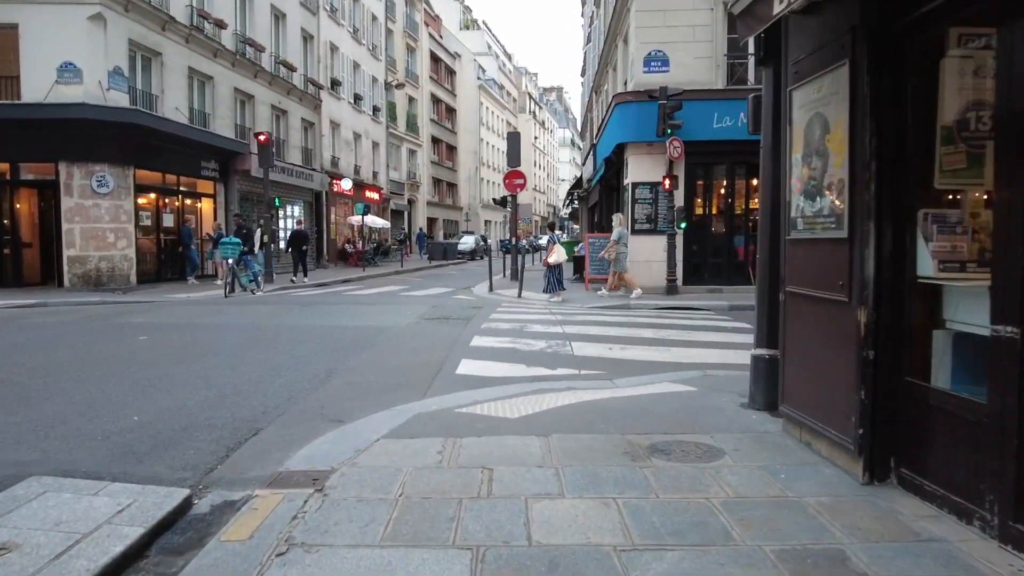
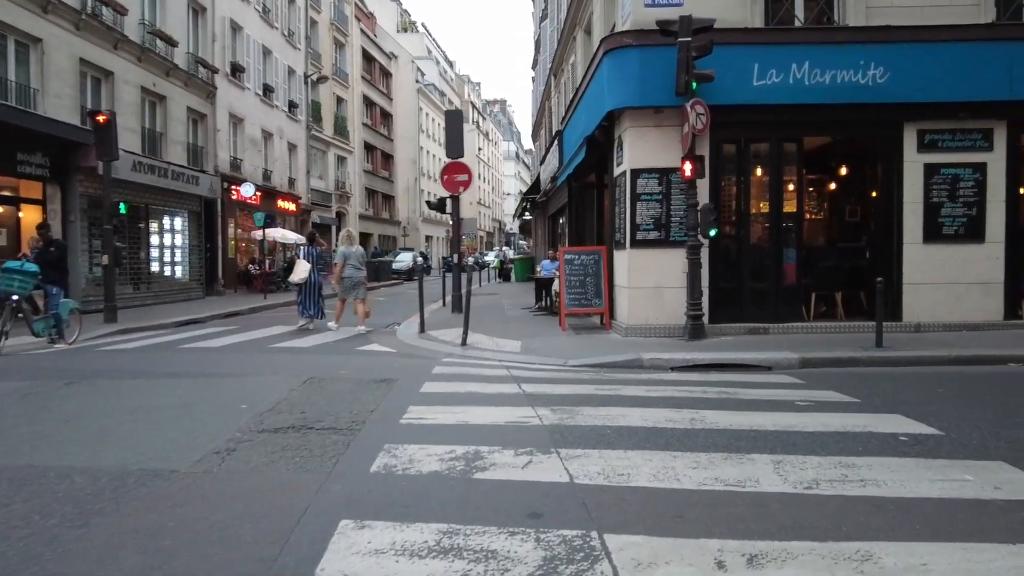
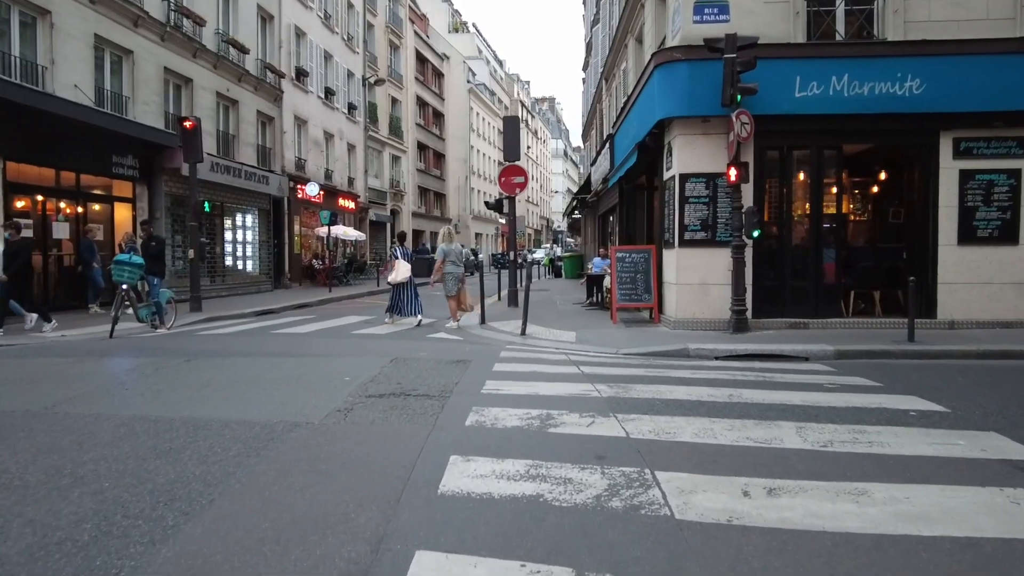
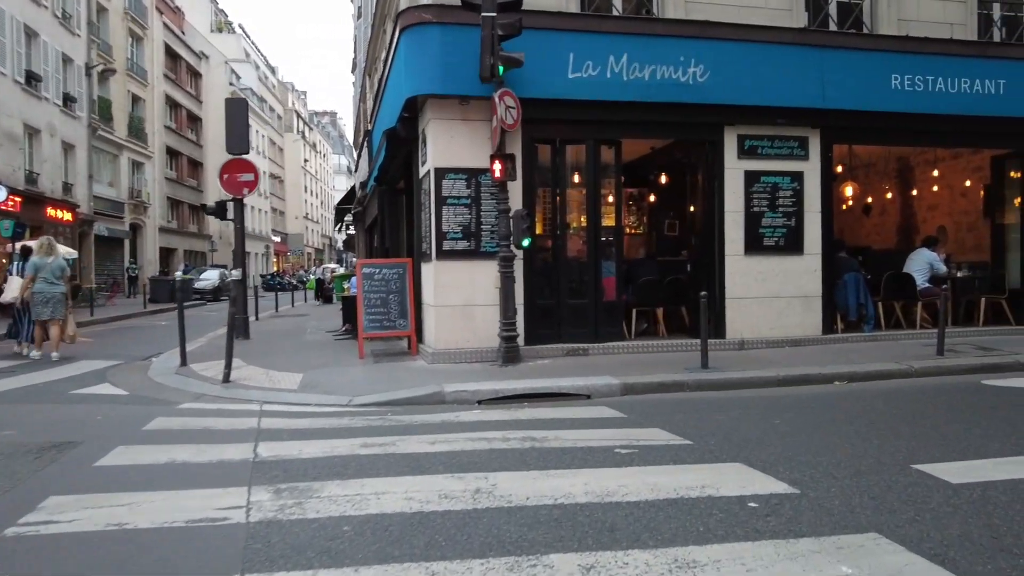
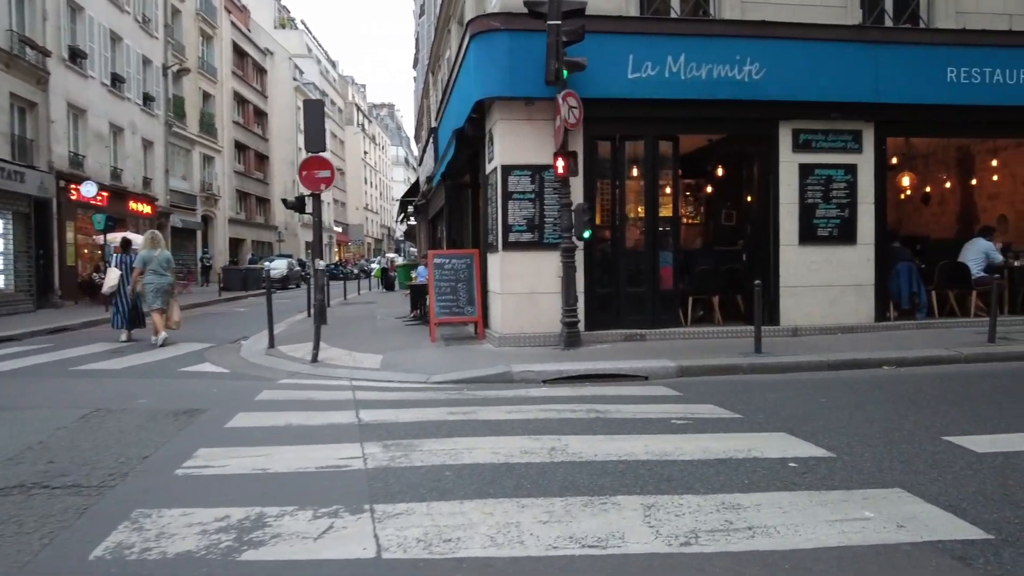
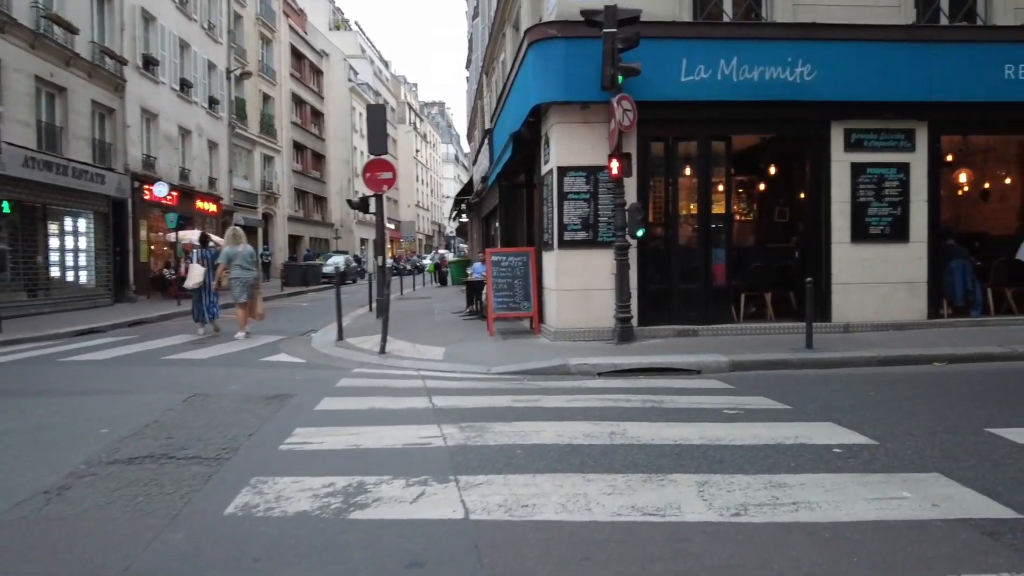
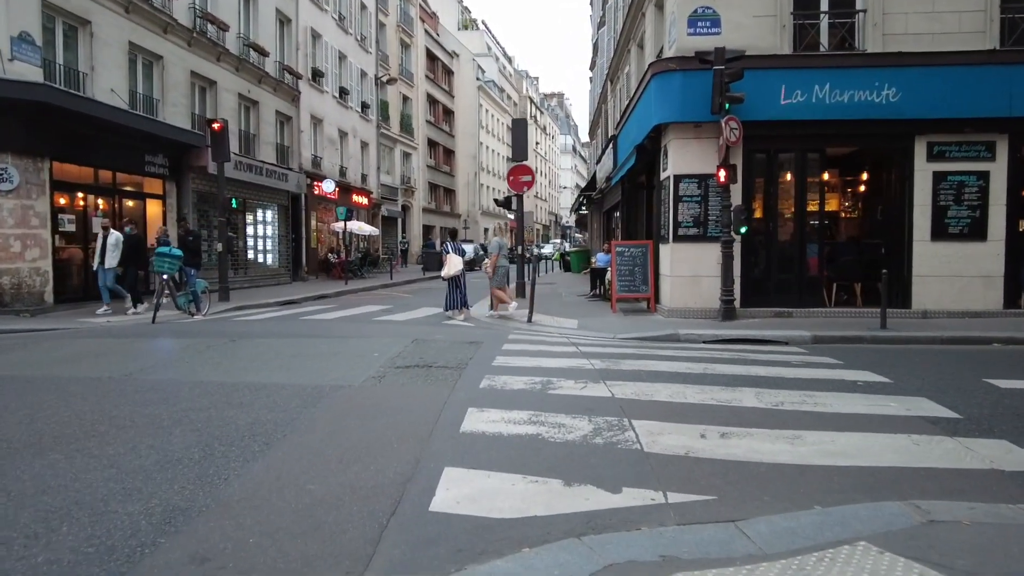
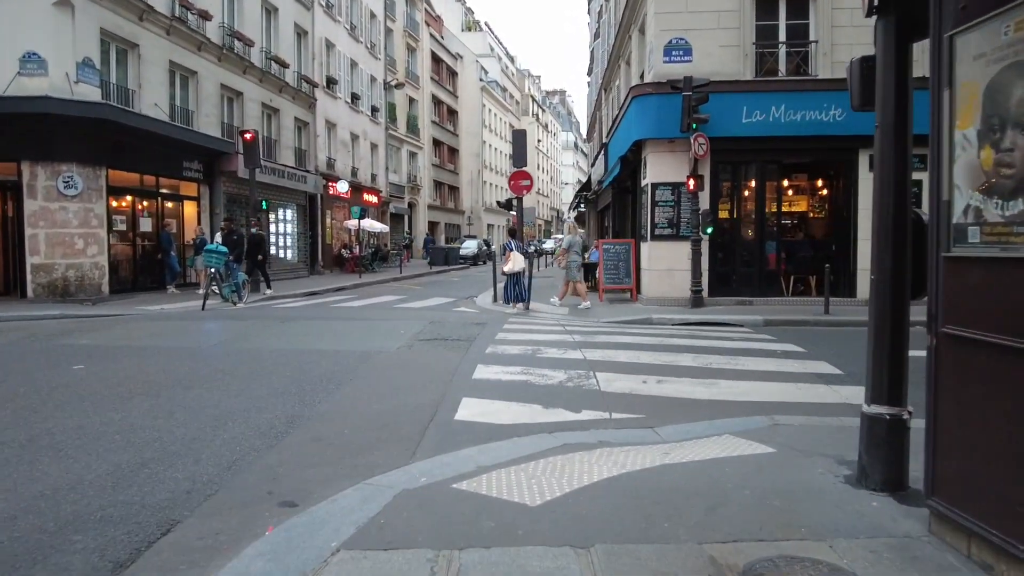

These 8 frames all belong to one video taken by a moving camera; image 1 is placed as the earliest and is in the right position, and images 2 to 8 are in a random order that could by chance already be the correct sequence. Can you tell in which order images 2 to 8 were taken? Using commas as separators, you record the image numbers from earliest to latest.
8, 7, 3, 2, 6, 5, 4
